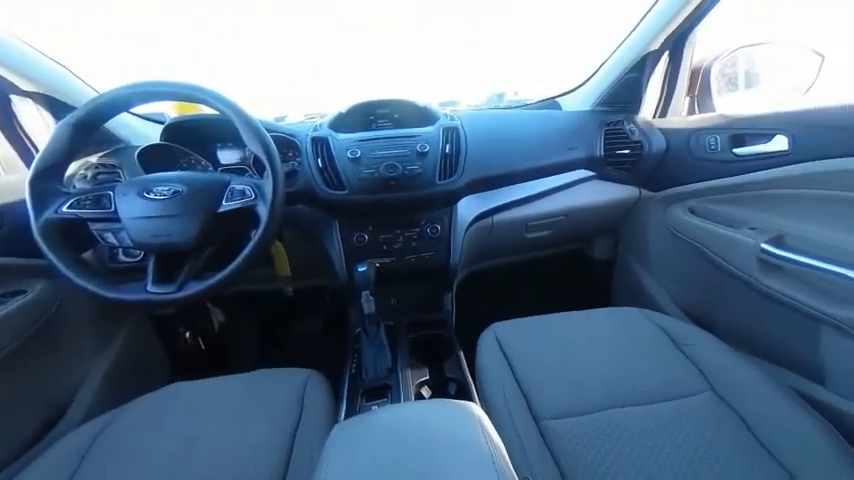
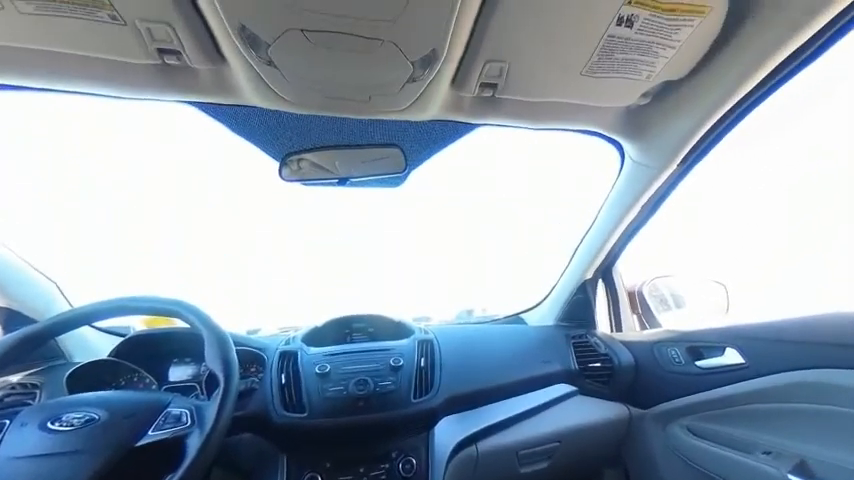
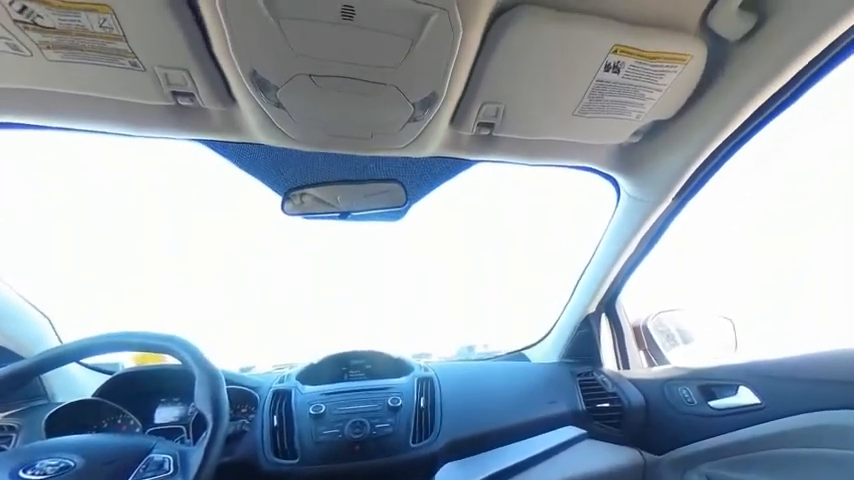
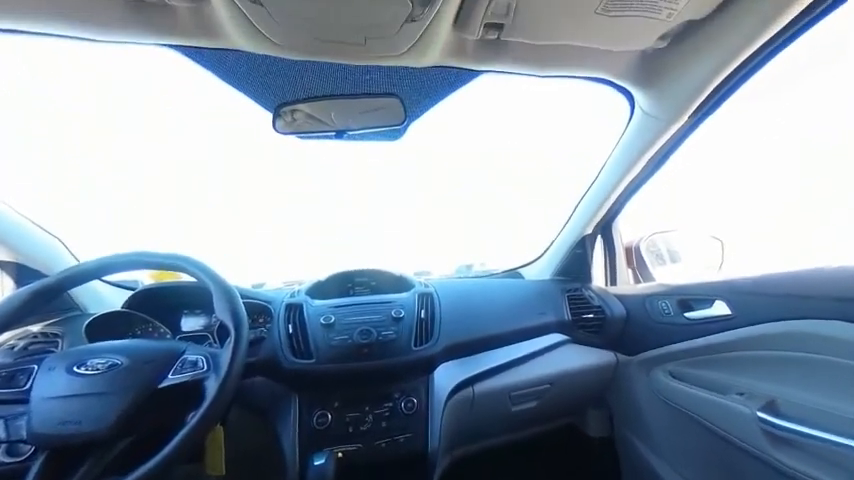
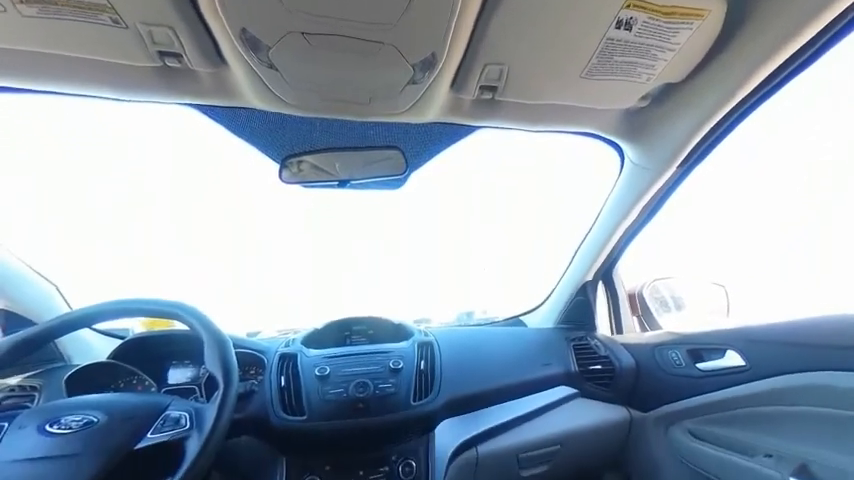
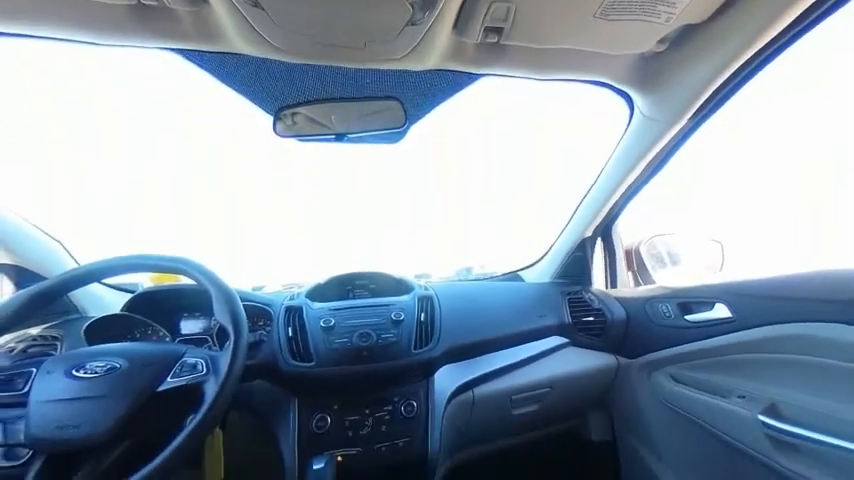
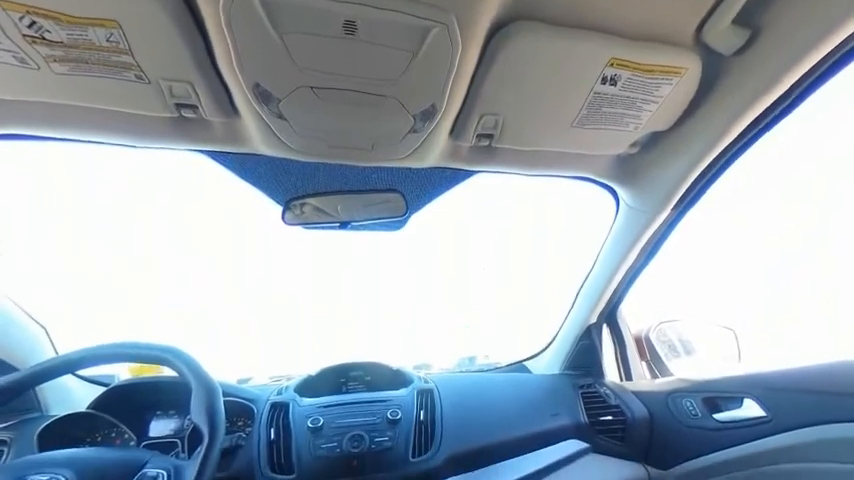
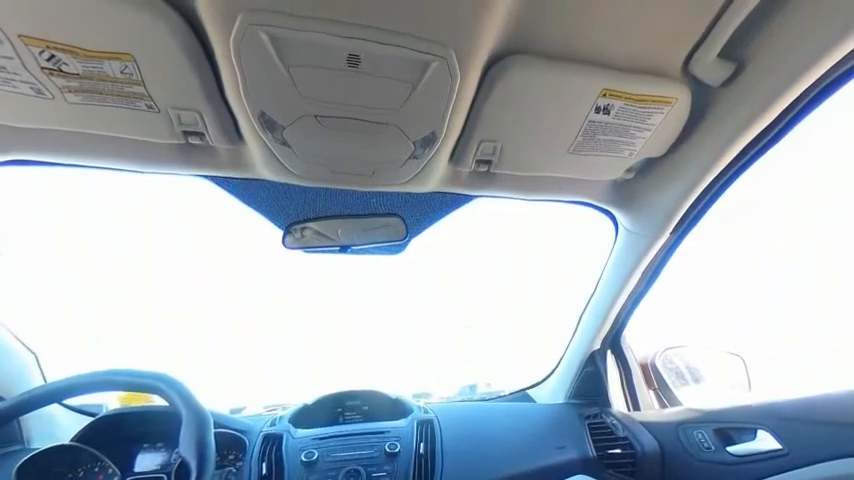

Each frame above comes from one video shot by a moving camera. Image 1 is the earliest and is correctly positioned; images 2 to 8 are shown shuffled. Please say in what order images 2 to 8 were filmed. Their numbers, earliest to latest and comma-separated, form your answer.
4, 2, 3, 8, 7, 5, 6
